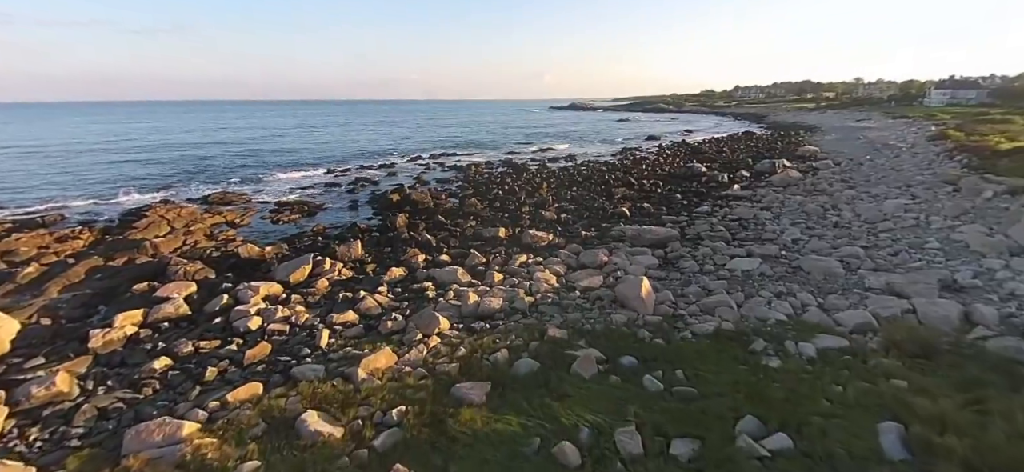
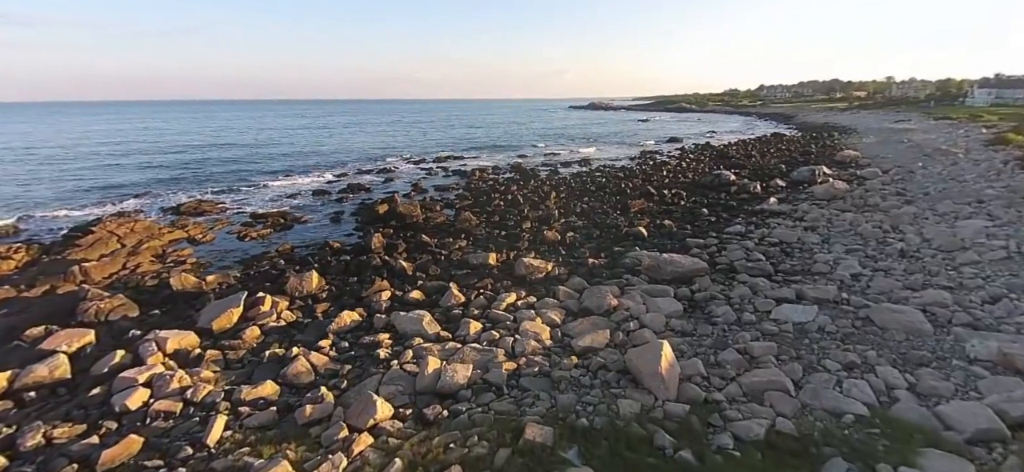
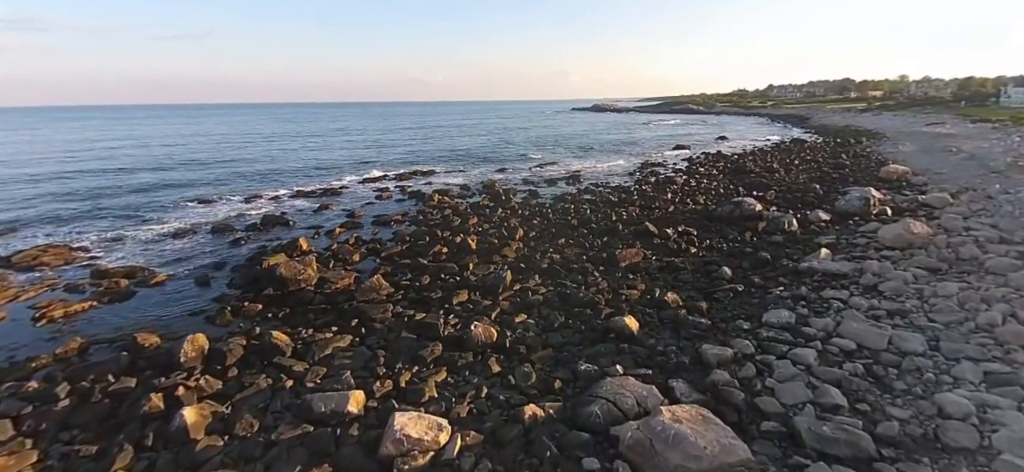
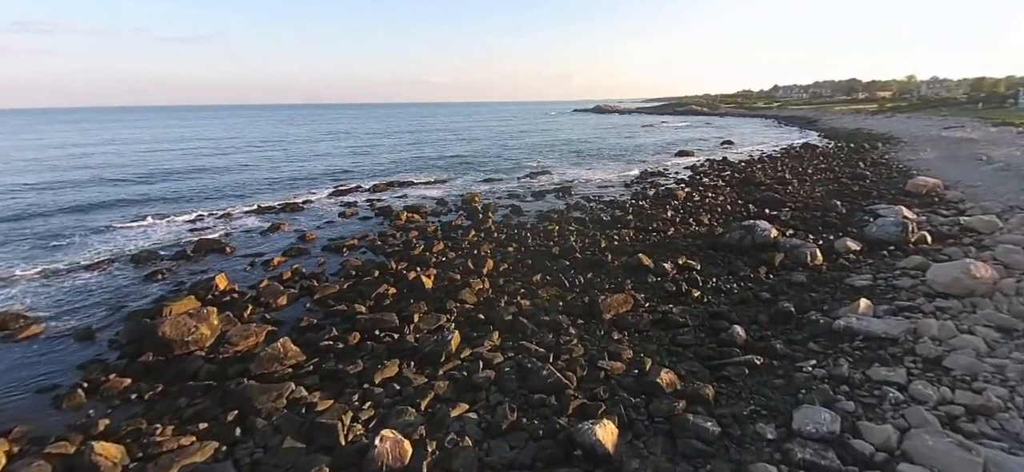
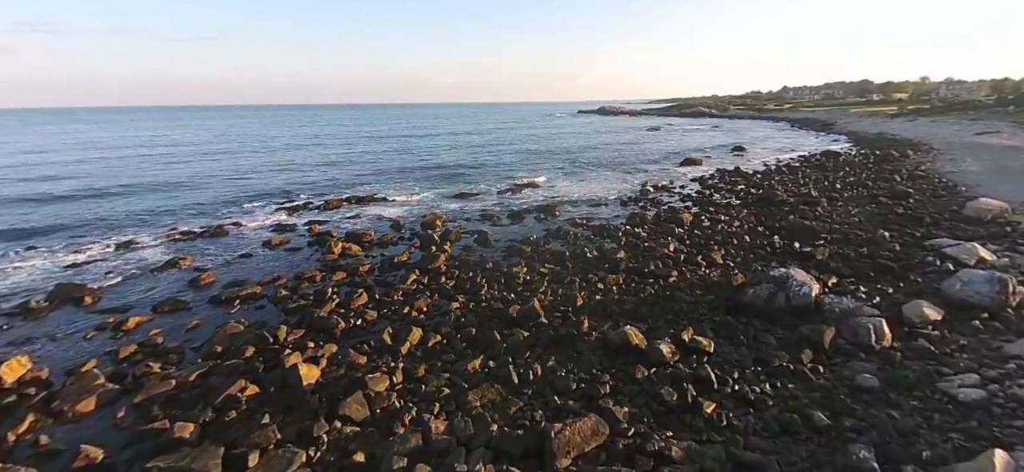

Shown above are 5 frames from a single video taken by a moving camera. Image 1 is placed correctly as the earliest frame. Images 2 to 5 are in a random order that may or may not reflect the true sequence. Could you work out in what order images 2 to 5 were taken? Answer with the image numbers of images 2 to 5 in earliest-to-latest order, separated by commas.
2, 3, 4, 5
